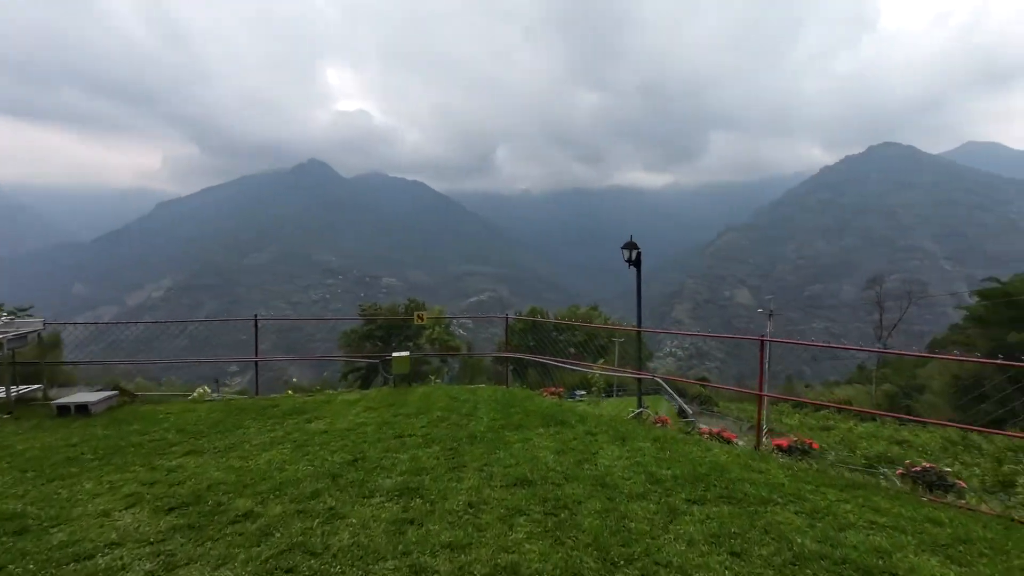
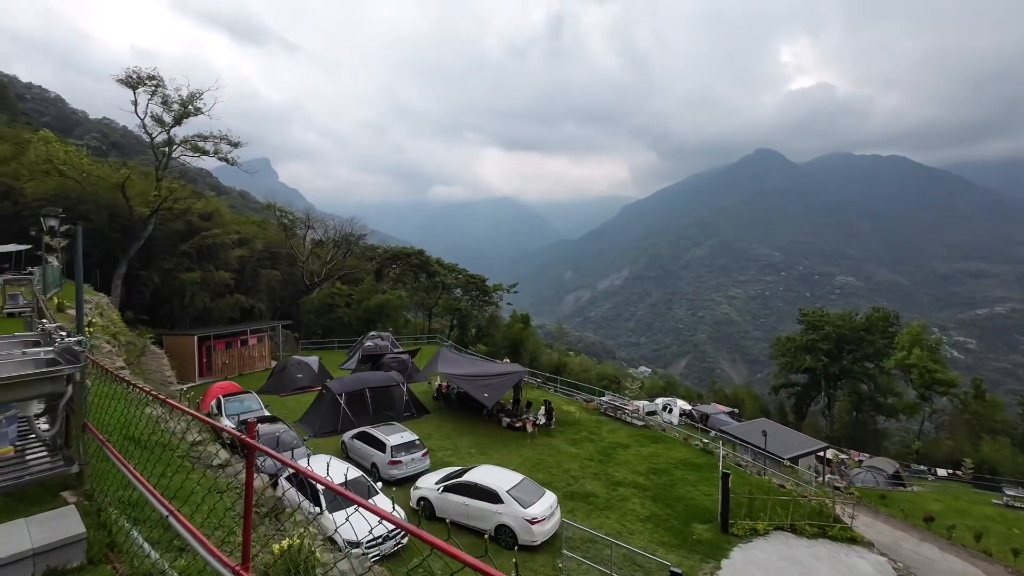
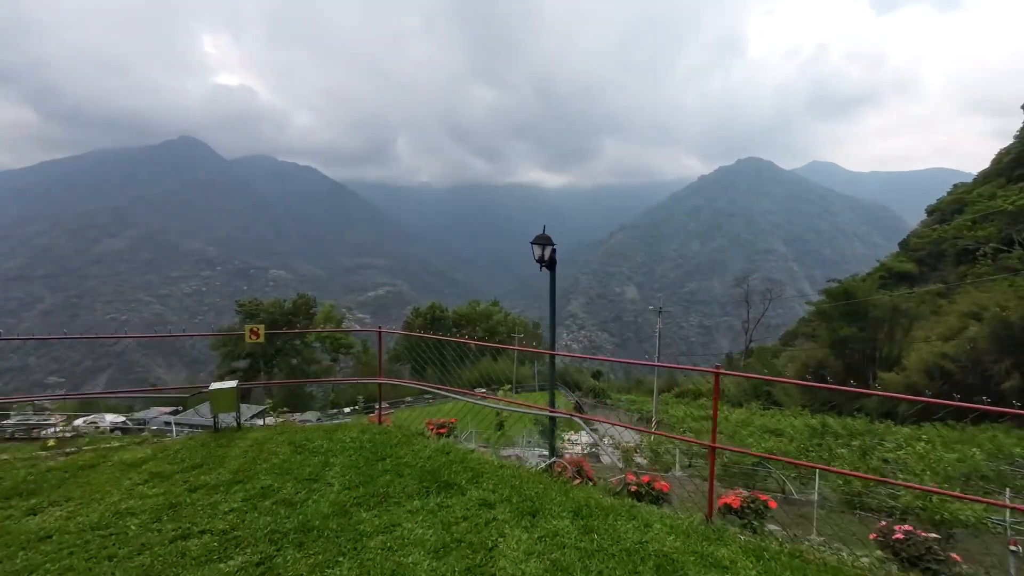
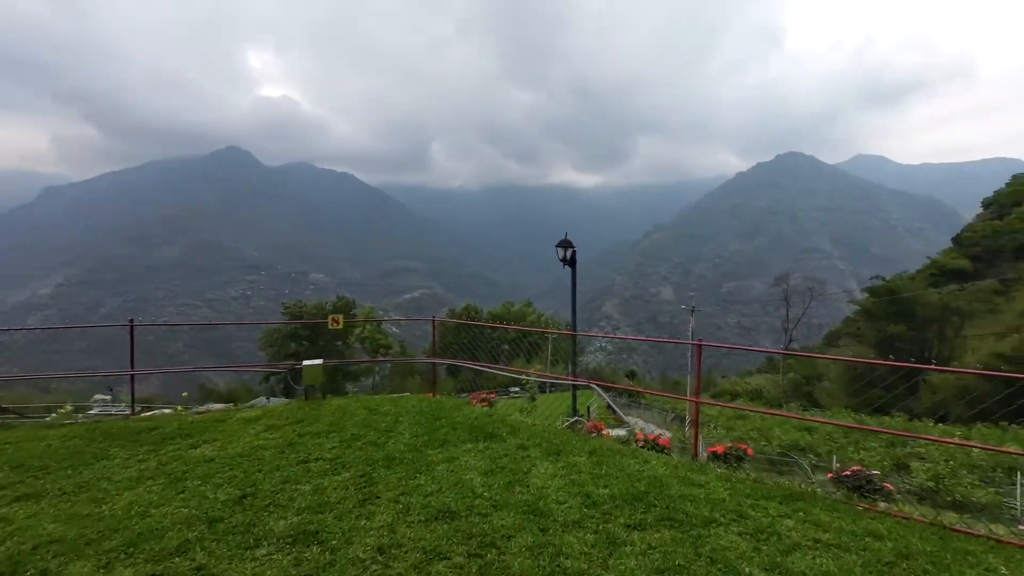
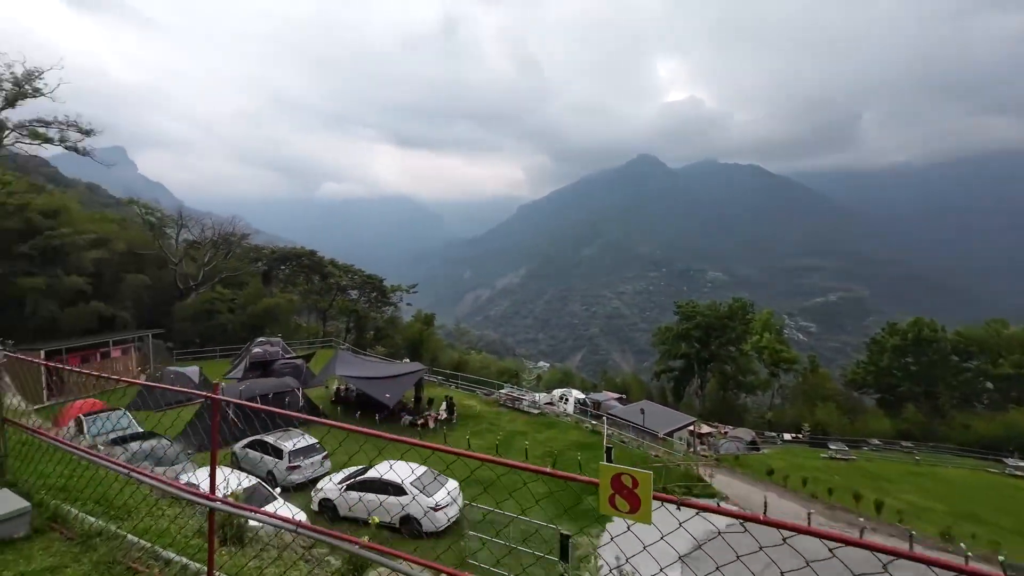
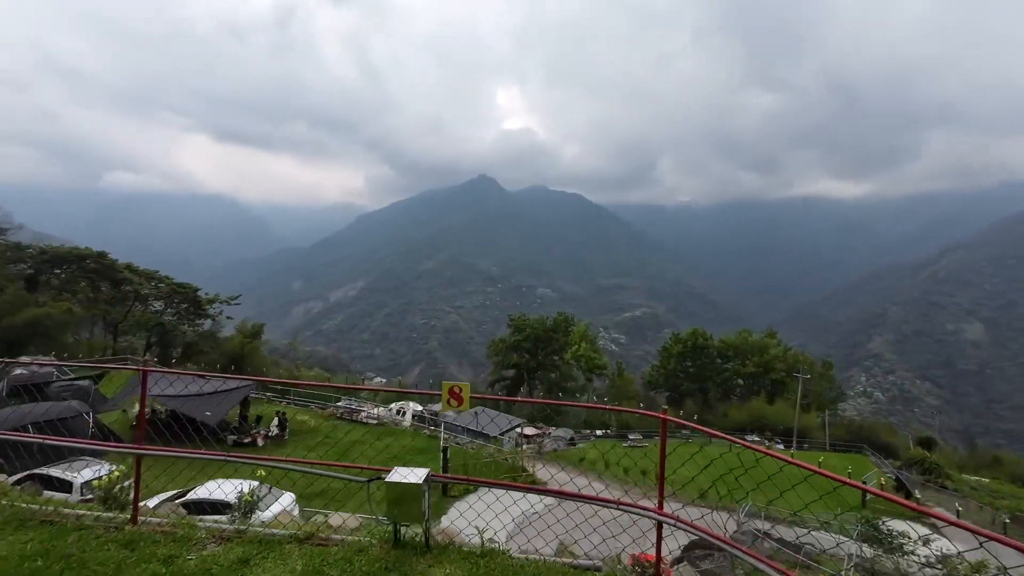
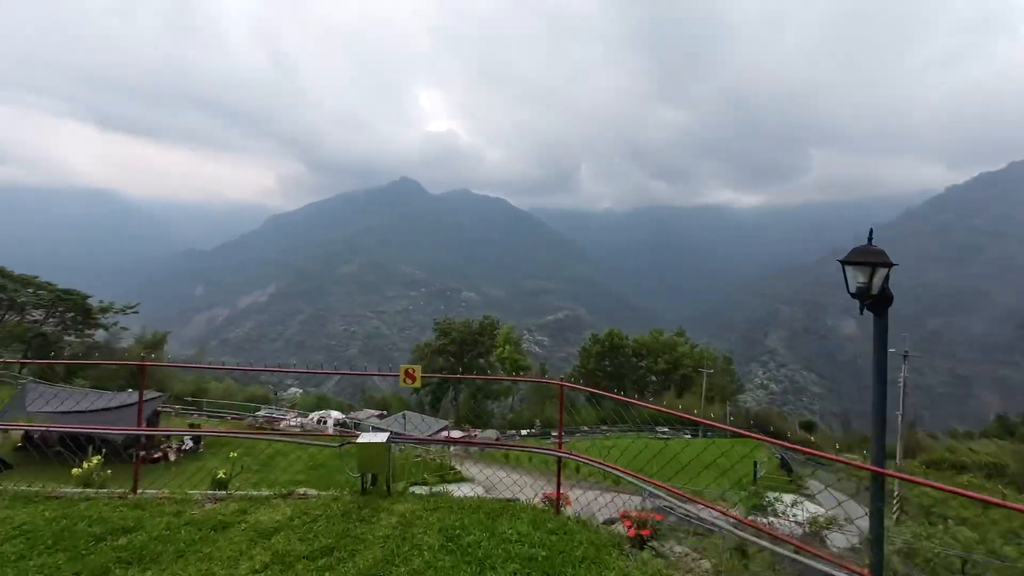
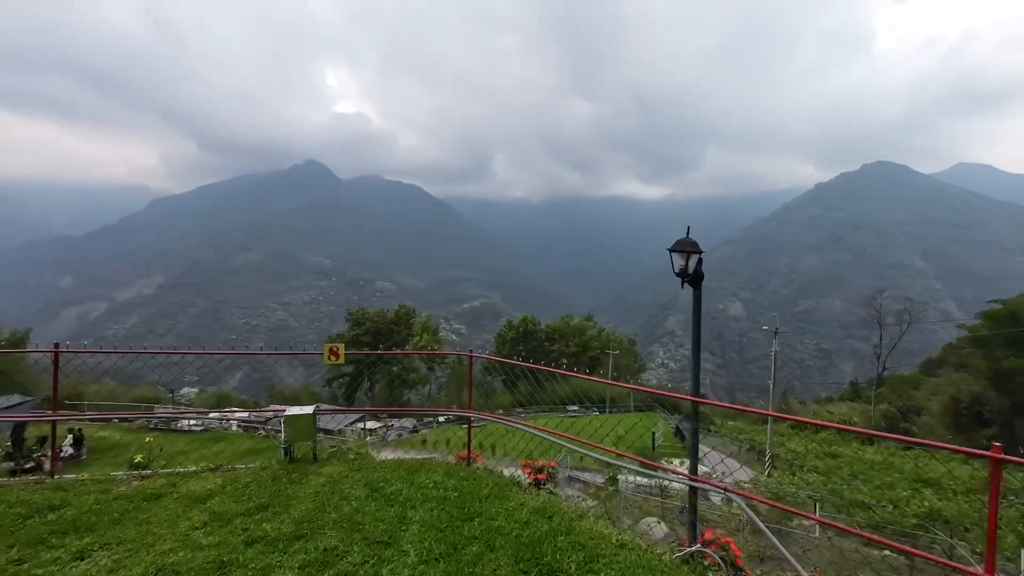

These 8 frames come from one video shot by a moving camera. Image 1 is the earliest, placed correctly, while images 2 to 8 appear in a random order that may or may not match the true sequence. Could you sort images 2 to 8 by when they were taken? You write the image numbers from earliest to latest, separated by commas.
4, 3, 8, 7, 6, 5, 2
